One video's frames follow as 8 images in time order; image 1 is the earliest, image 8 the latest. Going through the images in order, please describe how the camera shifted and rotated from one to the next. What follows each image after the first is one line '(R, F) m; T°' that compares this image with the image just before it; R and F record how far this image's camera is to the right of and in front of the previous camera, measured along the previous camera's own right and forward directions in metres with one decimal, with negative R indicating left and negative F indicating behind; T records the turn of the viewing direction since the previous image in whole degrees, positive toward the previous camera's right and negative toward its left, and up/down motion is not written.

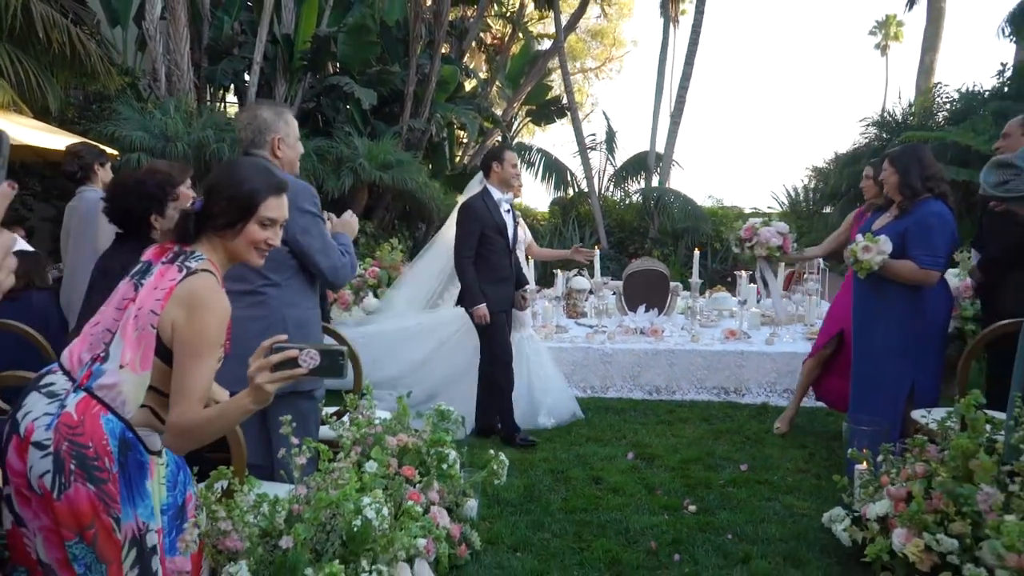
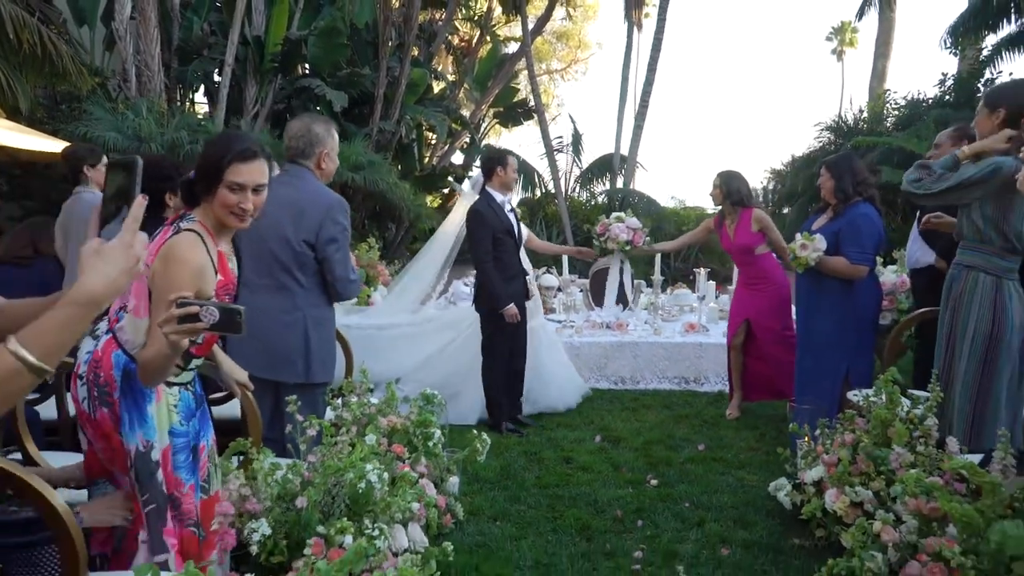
(-0.1, -0.4) m; +3°
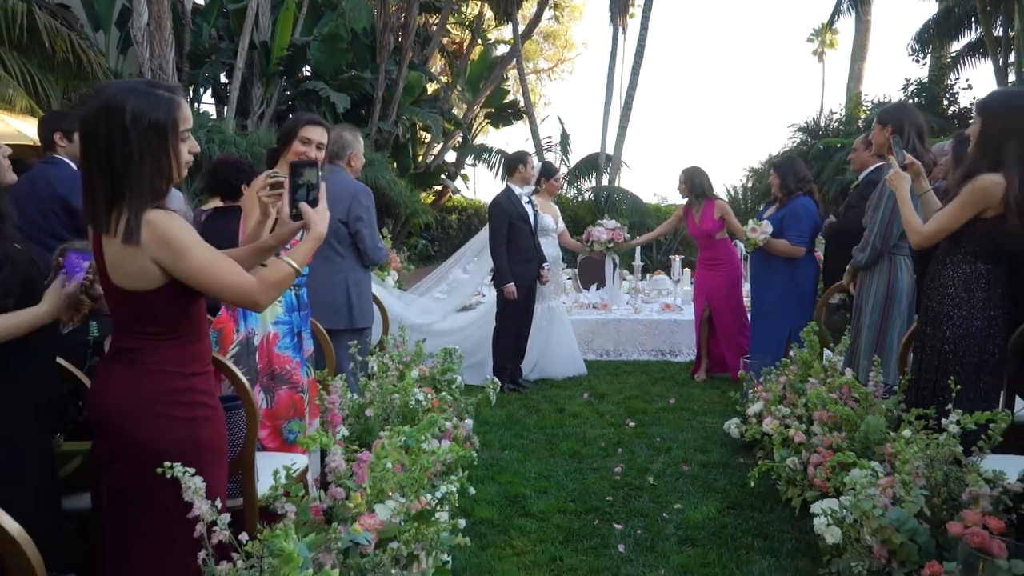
(-0.1, -0.9) m; +1°
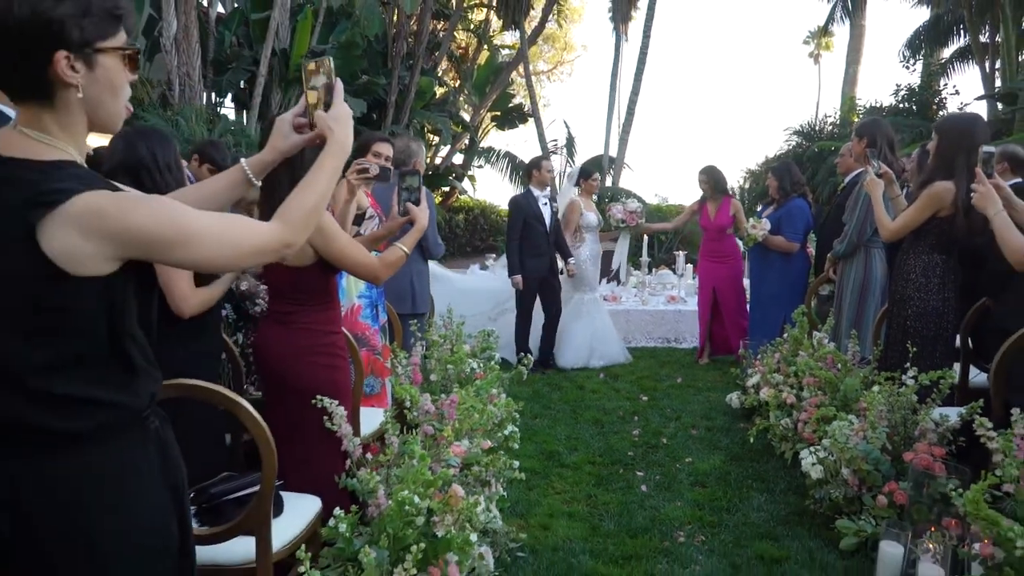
(-0.2, -0.7) m; 0°
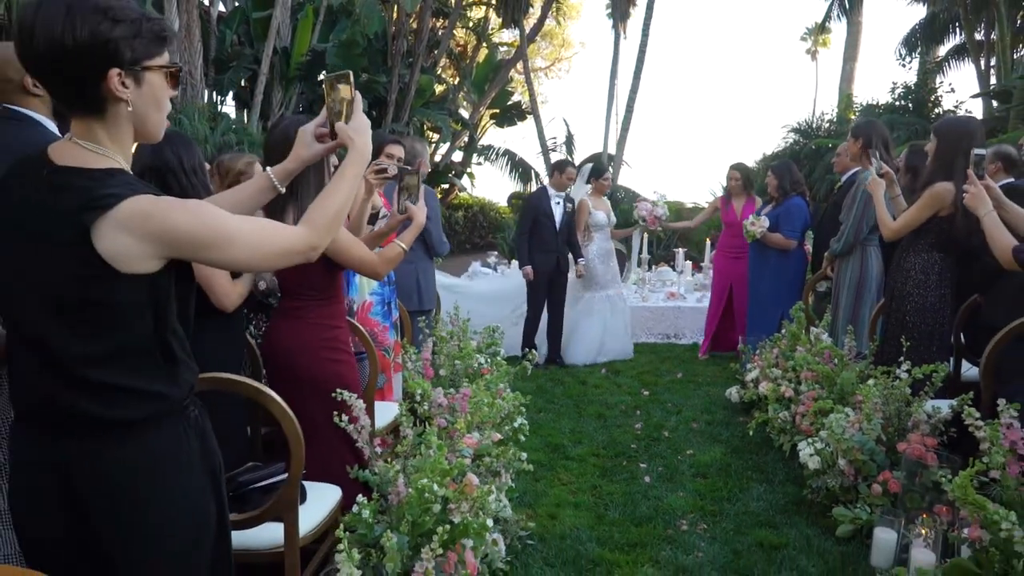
(-0.1, -0.1) m; 0°
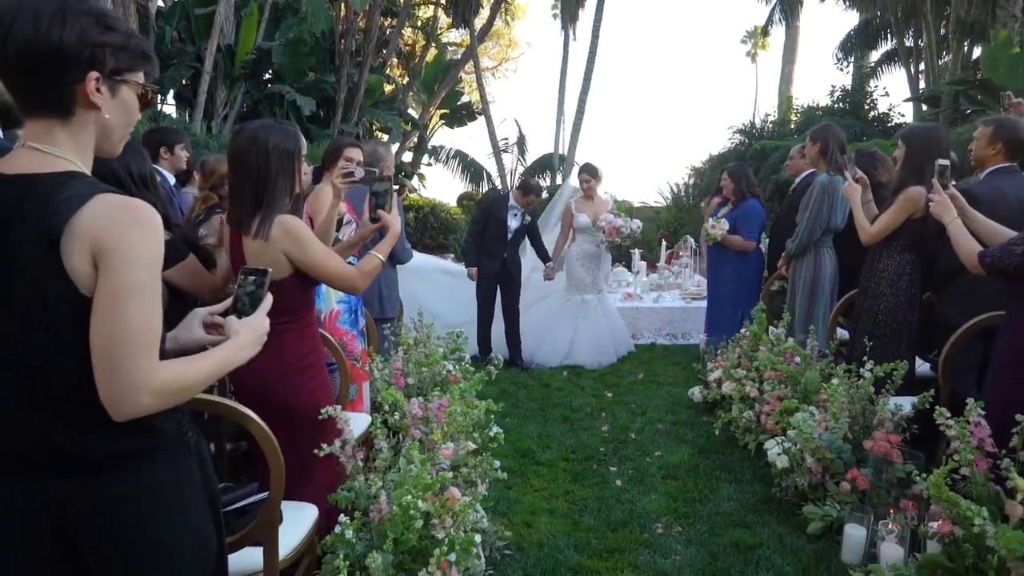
(-0.1, 0.0) m; +4°
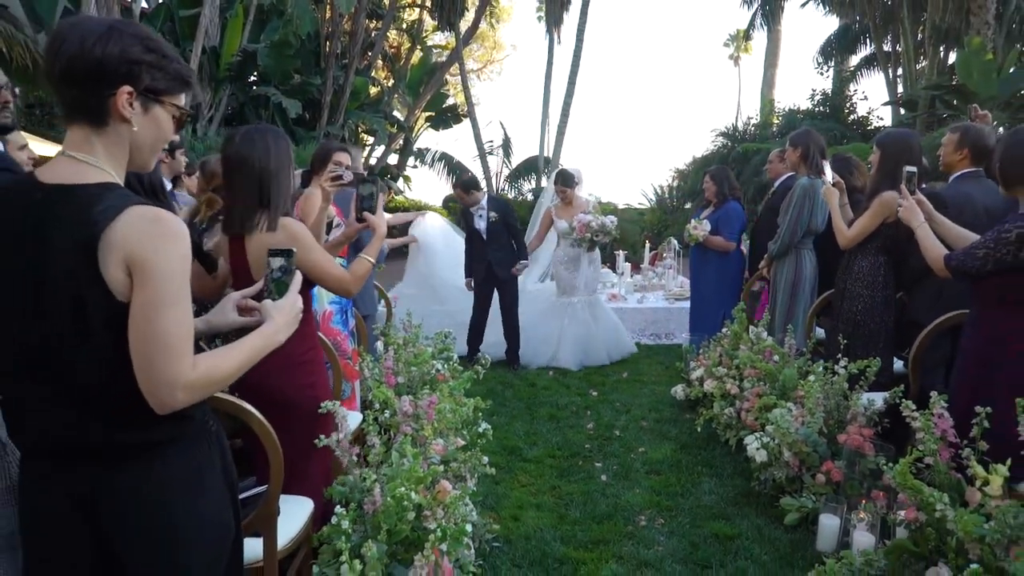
(0.0, -0.1) m; +1°
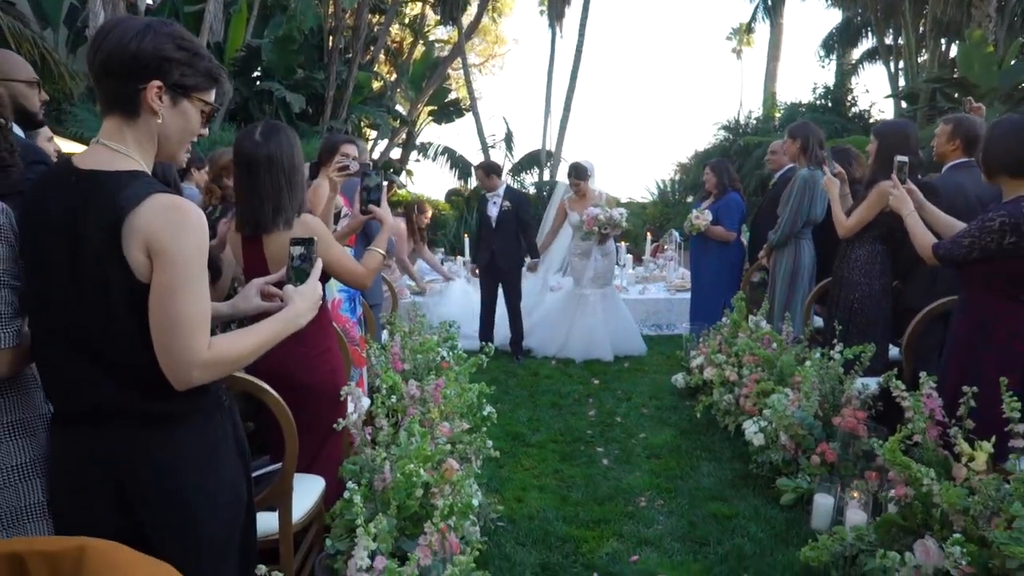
(0.0, -0.1) m; 0°
